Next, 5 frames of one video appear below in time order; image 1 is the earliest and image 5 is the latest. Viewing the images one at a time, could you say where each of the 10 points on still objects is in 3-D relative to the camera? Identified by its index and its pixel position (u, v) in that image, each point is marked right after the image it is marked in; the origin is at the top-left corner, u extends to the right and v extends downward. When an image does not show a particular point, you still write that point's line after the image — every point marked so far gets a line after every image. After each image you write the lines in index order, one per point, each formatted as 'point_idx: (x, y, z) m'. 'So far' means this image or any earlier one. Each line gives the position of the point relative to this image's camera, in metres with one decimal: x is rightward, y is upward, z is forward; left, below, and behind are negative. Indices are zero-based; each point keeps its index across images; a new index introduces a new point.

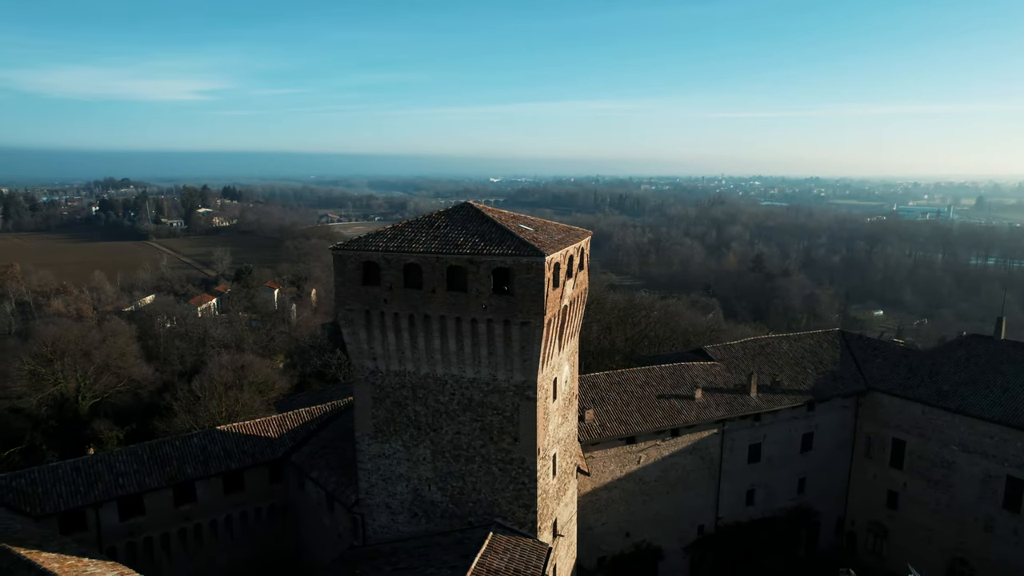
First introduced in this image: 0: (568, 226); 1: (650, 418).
0: (+1.2, +1.4, +15.2) m
1: (+4.1, -3.8, +19.9) m
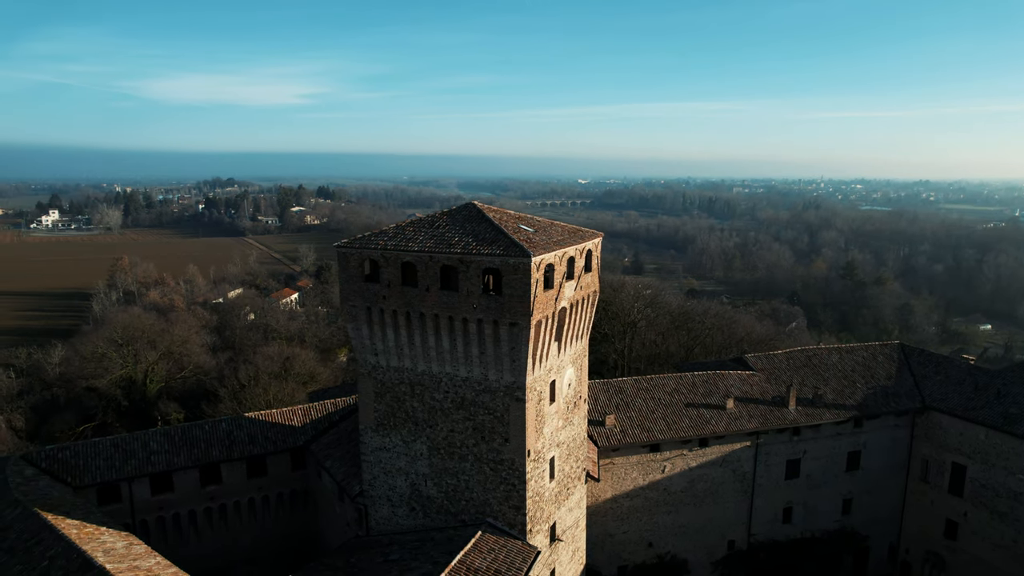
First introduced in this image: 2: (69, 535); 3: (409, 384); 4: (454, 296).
0: (+1.4, +1.3, +15.0) m
1: (+4.6, -3.9, +19.3) m
2: (-8.3, -4.6, +12.7) m
3: (-2.1, -2.0, +14.0) m
4: (-1.1, -0.2, +13.2) m
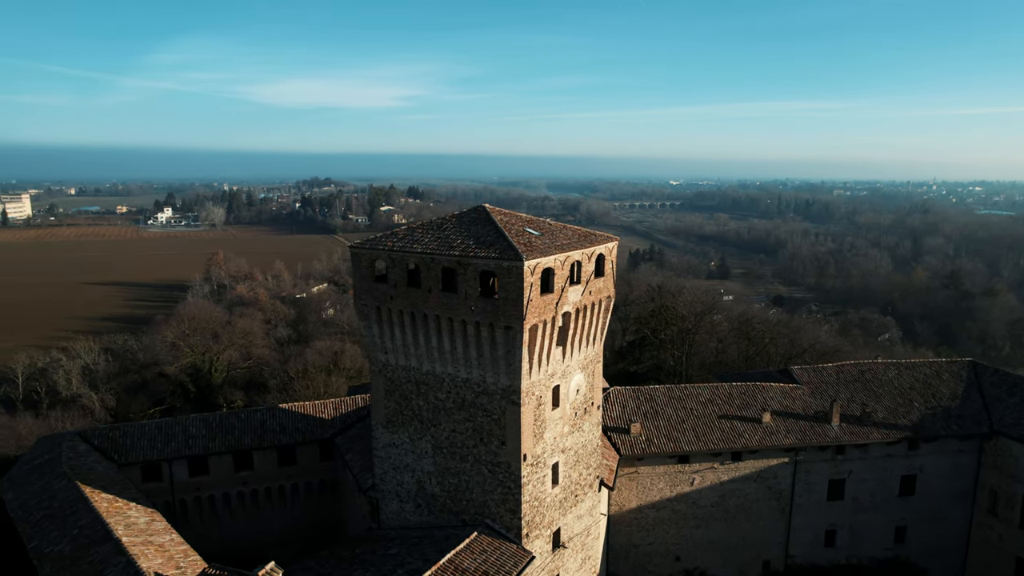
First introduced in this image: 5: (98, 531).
0: (+1.6, +1.2, +14.8) m
1: (+5.3, -4.1, +18.7) m
2: (-8.4, -4.5, +13.8) m
3: (-2.0, -2.0, +14.3) m
4: (-1.1, -0.2, +13.3) m
5: (-7.8, -4.6, +12.9) m
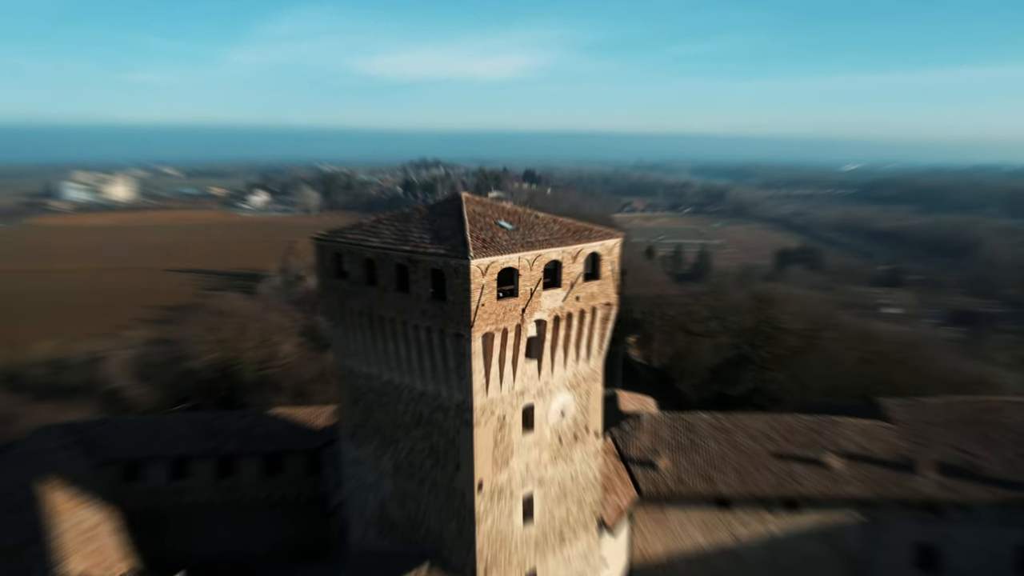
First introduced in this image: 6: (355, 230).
0: (+1.2, +1.1, +12.6) m
1: (+5.4, -4.4, +15.6) m
2: (-9.0, -4.2, +13.6) m
3: (-2.5, -2.0, +12.8) m
4: (-1.8, -0.2, +11.7) m
5: (-8.6, -4.4, +12.6) m
6: (-2.9, +1.1, +12.8) m
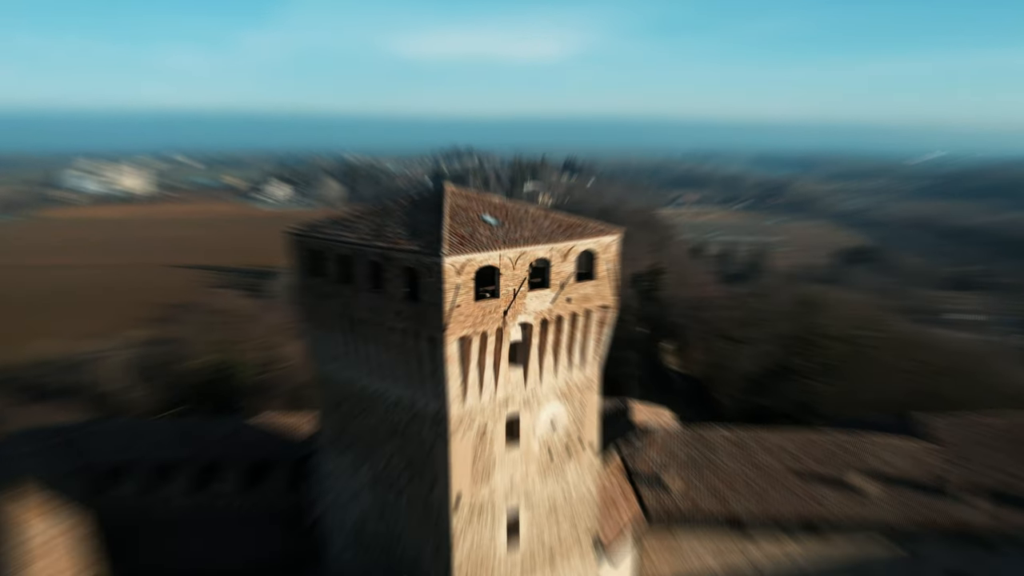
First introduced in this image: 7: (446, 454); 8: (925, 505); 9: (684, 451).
0: (+1.0, +1.1, +11.6) m
1: (+5.4, -4.4, +14.3) m
2: (-9.1, -4.2, +13.3) m
3: (-2.7, -2.0, +12.1) m
4: (-2.1, -0.2, +10.9) m
5: (-8.8, -4.3, +12.3) m
6: (-3.1, +1.1, +12.1) m
7: (-1.0, -2.6, +10.5) m
8: (+8.6, -4.5, +14.0) m
9: (+4.0, -3.6, +15.7) m
